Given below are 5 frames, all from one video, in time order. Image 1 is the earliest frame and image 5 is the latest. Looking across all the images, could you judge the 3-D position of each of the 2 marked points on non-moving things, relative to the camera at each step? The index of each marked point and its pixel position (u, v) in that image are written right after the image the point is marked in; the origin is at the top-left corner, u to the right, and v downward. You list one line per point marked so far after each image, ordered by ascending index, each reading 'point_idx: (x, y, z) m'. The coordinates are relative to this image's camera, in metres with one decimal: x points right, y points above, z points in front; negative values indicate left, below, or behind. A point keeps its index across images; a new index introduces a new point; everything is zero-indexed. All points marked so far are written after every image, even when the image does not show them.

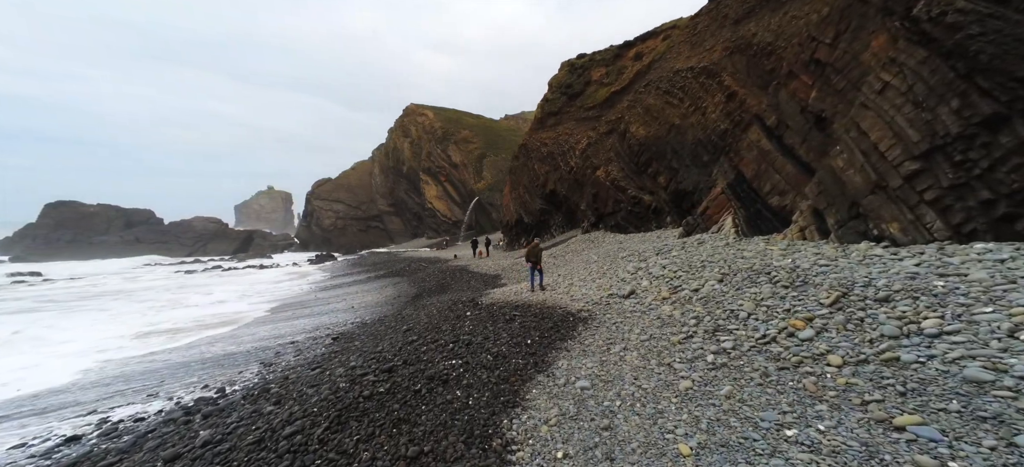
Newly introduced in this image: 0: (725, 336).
0: (+3.7, -1.8, +6.7) m
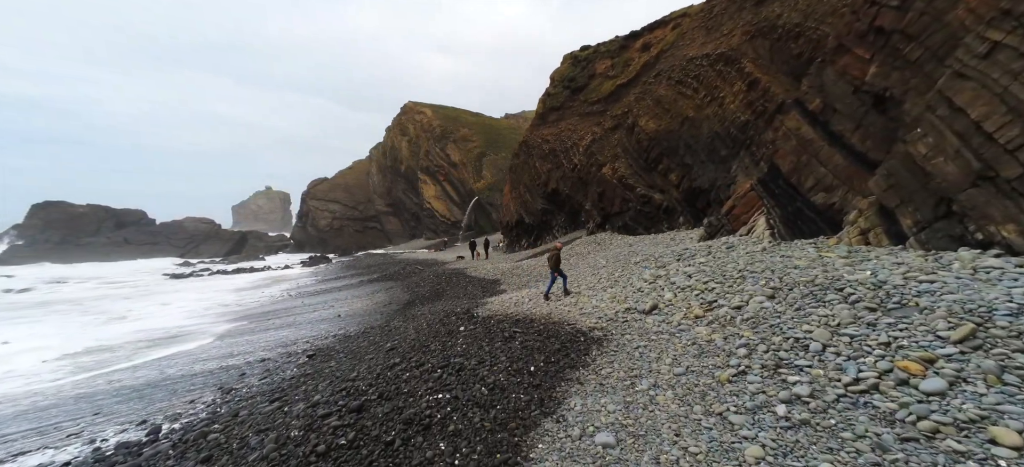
0: (+3.7, -1.8, +5.0) m
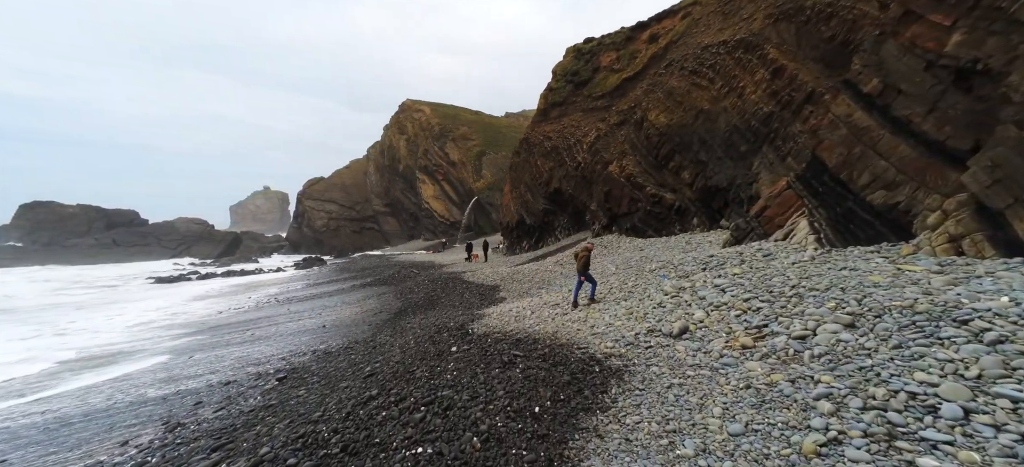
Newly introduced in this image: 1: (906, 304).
0: (+3.6, -2.0, +3.4) m
1: (+5.2, -0.9, +5.1) m
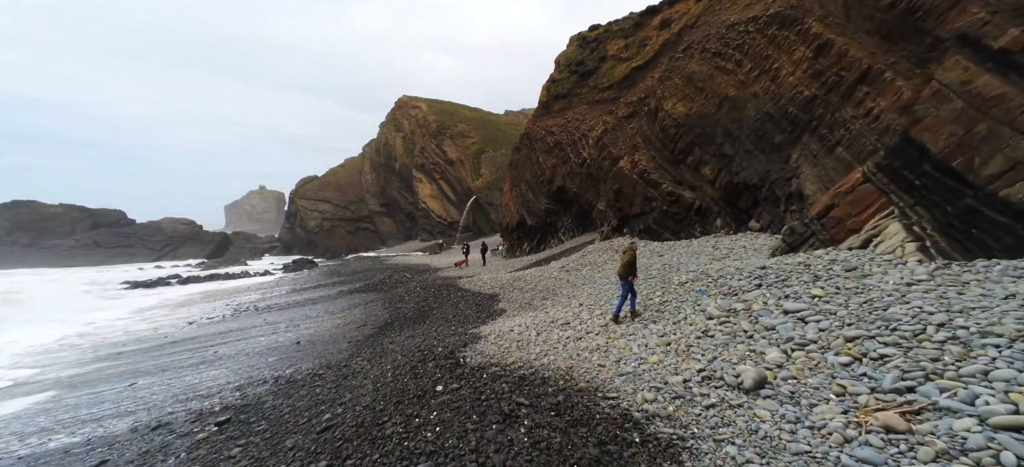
0: (+3.7, -2.1, +1.1) m
1: (+5.2, -1.0, +2.8) m
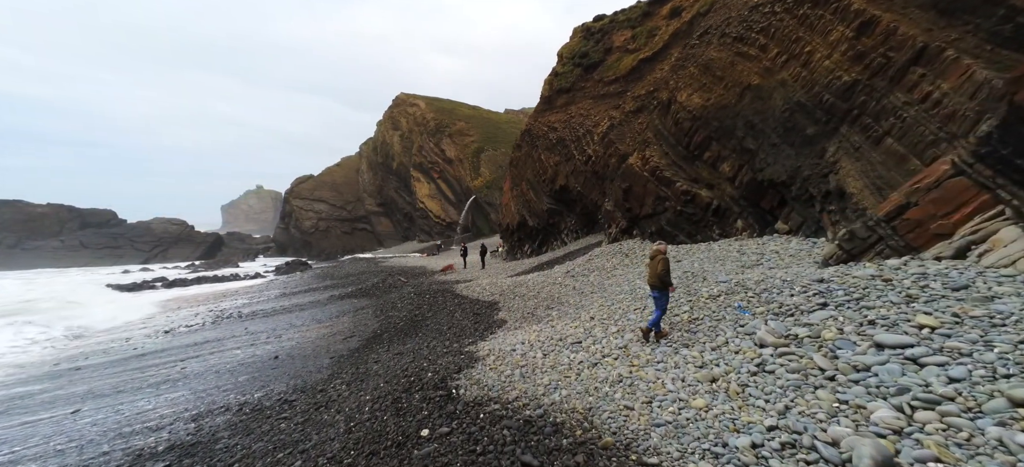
0: (+3.7, -2.2, -0.5) m
1: (+5.3, -1.1, +1.2) m
